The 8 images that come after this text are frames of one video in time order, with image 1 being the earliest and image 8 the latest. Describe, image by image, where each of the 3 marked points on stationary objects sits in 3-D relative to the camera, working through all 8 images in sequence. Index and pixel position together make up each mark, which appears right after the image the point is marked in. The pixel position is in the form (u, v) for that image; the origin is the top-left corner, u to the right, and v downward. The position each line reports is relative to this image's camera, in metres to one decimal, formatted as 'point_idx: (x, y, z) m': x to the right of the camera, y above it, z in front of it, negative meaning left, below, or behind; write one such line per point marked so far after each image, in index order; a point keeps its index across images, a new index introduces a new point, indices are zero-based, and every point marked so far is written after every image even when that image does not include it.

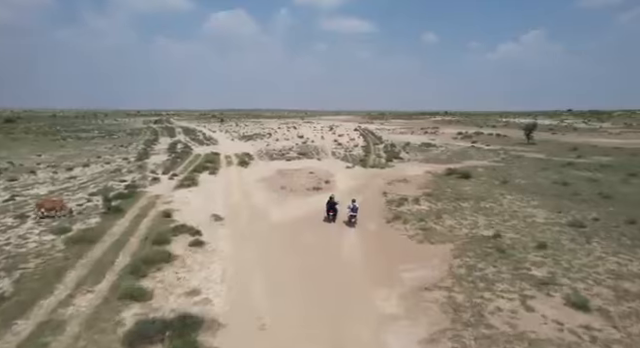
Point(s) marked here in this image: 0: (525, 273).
0: (+8.1, -3.9, +12.8) m
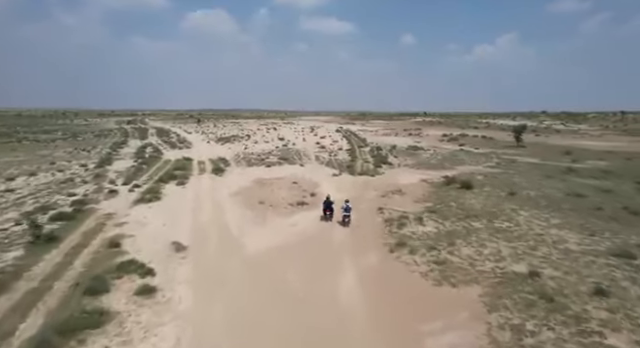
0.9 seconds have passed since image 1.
0: (+7.9, -4.8, +9.2) m
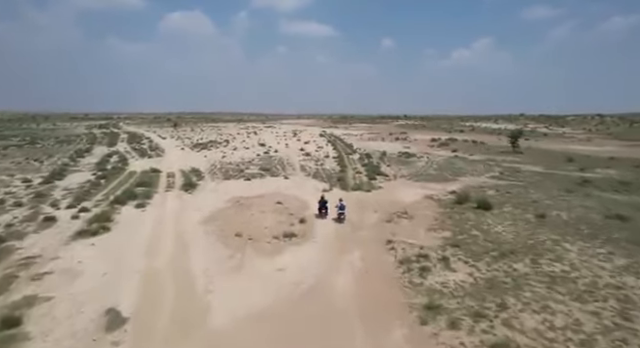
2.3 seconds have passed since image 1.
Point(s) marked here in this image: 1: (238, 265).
0: (+8.4, -6.0, +4.3) m
1: (-4.4, -4.8, +17.2) m
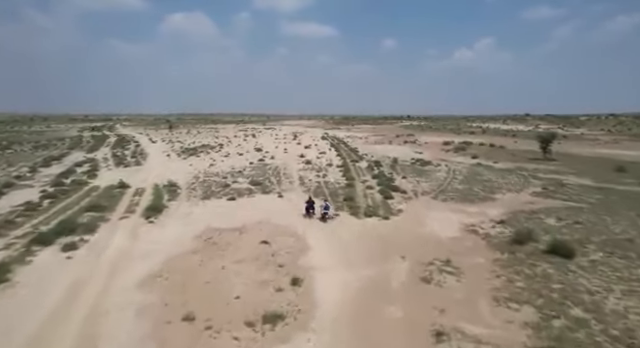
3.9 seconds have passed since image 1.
0: (+8.4, -7.6, -3.8) m
1: (-4.3, -6.4, +9.2) m
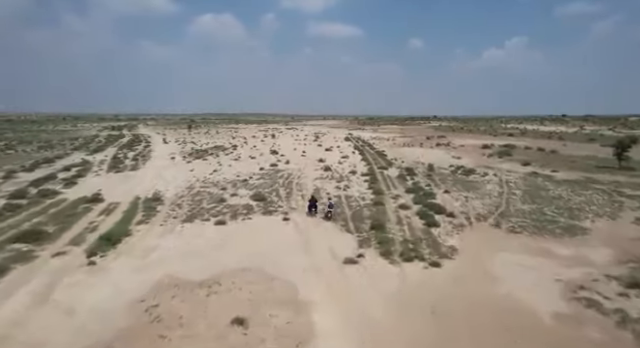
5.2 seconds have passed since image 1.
0: (+7.2, -8.9, -12.8) m
1: (-4.6, -7.6, +1.1) m
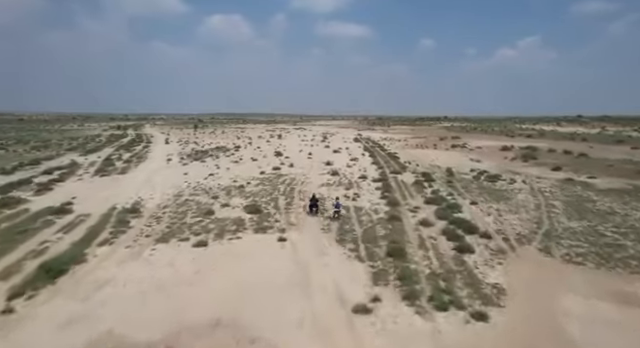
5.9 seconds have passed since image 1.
0: (+6.4, -9.6, -17.7) m
1: (-5.0, -8.2, -3.6) m
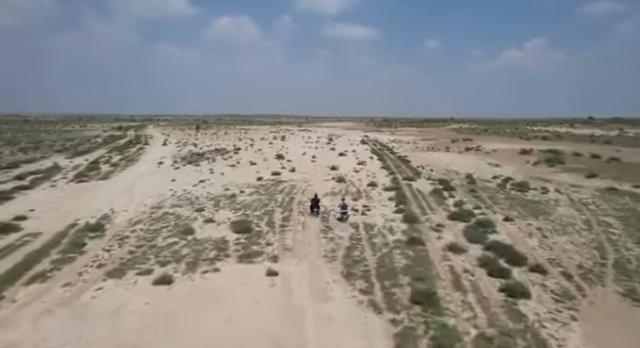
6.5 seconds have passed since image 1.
0: (+5.8, -10.1, -22.8) m
1: (-5.4, -8.7, -8.5) m
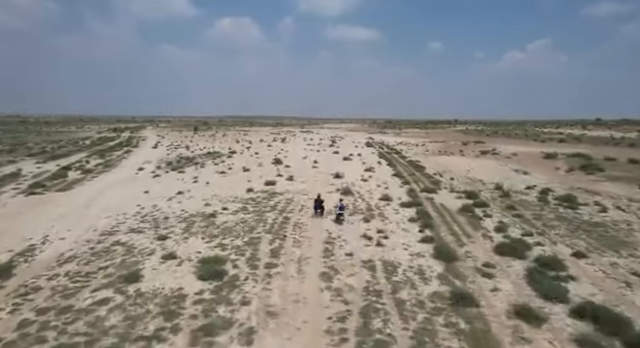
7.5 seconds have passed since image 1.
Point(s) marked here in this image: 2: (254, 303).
0: (+5.5, -10.9, -29.6) m
1: (-5.6, -9.6, -15.2) m
2: (-2.8, -5.2, +13.7) m
